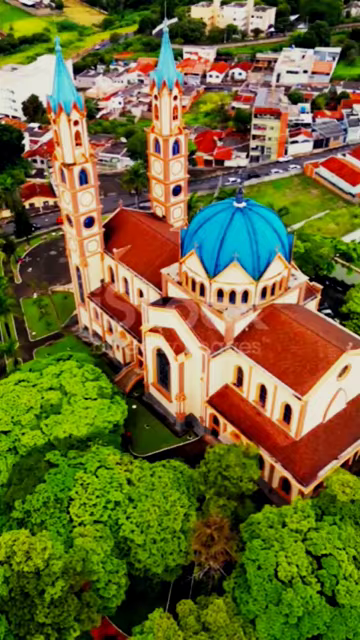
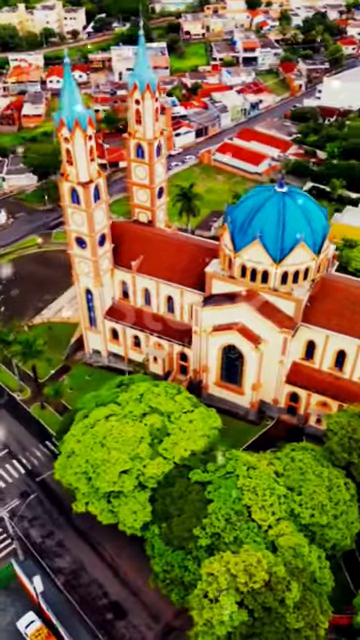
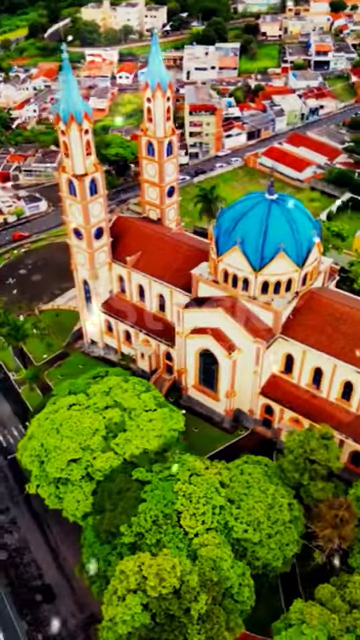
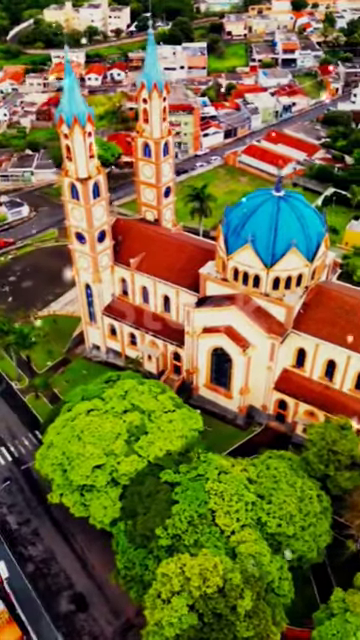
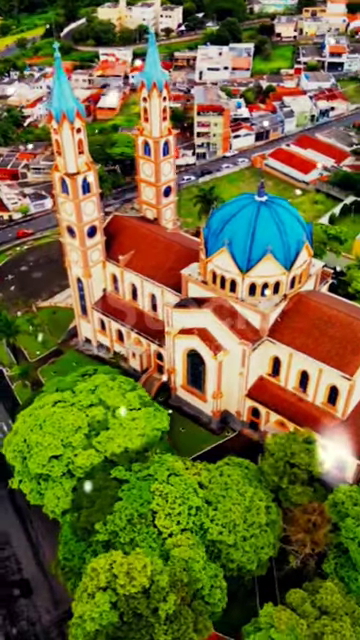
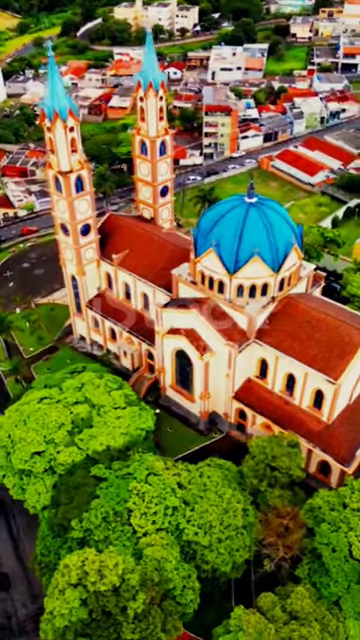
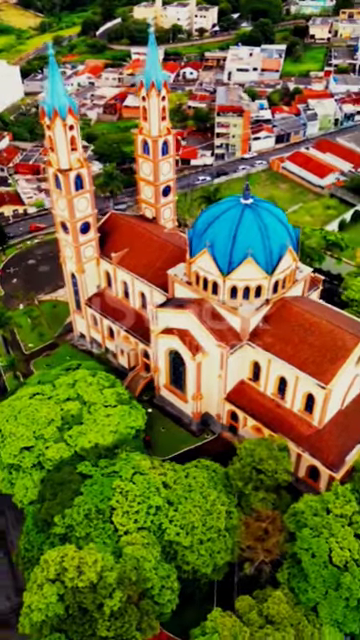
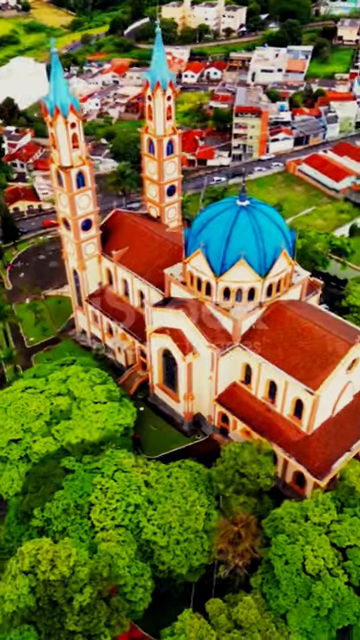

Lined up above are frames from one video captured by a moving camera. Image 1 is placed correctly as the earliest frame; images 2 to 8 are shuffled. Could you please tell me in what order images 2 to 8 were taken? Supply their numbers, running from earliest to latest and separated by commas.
8, 7, 6, 5, 3, 4, 2
